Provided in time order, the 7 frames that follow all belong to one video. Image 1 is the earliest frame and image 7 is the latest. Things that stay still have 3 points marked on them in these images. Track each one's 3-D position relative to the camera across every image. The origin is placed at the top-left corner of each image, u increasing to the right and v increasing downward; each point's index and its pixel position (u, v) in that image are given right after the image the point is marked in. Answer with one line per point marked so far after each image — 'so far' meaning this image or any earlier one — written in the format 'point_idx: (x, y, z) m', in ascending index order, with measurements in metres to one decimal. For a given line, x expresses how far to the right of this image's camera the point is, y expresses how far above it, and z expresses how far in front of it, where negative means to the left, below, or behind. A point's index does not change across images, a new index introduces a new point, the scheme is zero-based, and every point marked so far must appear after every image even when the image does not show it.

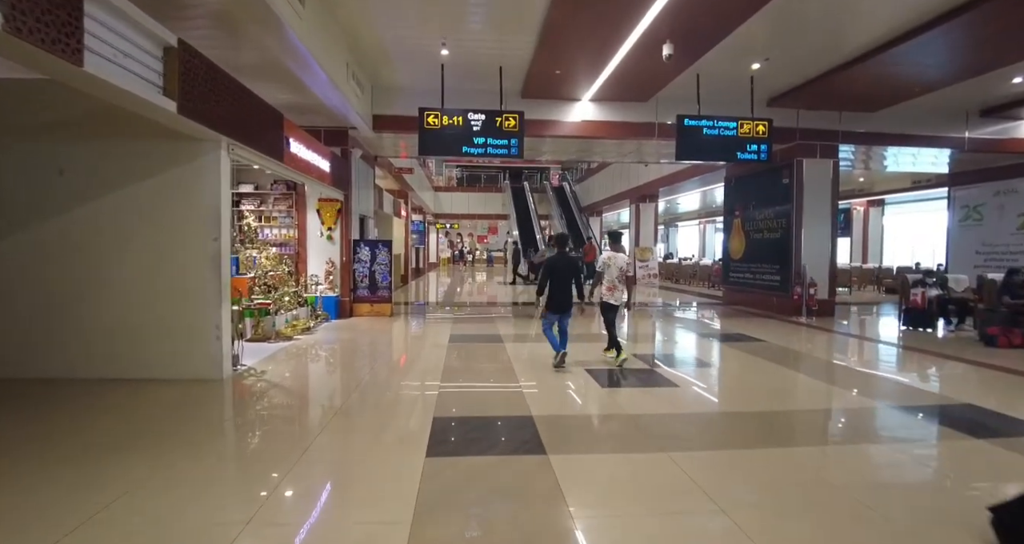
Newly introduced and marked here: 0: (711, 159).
0: (+2.9, +1.7, +6.8) m
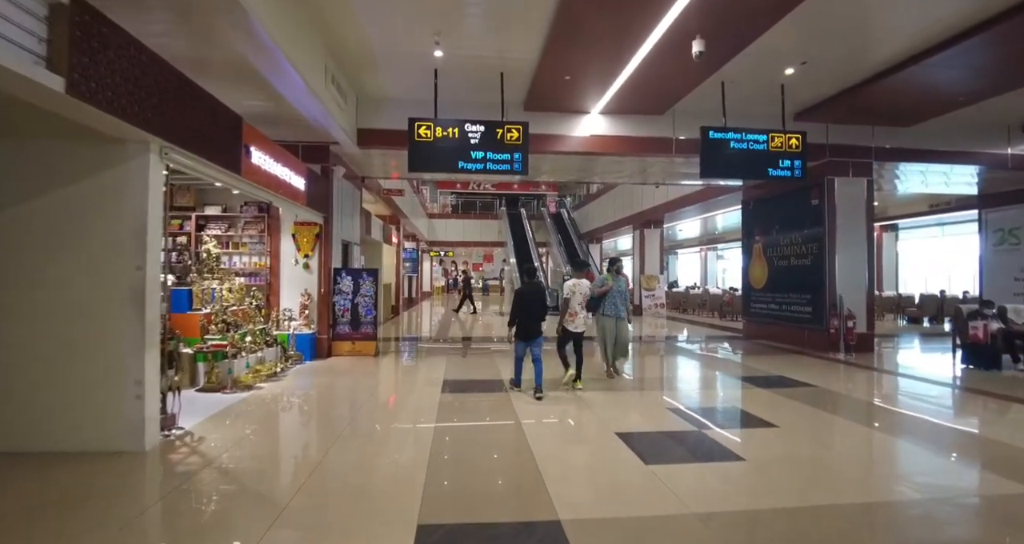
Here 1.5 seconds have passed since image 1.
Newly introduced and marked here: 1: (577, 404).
0: (+3.0, +1.2, +6.0) m
1: (+0.7, -1.4, +5.4) m
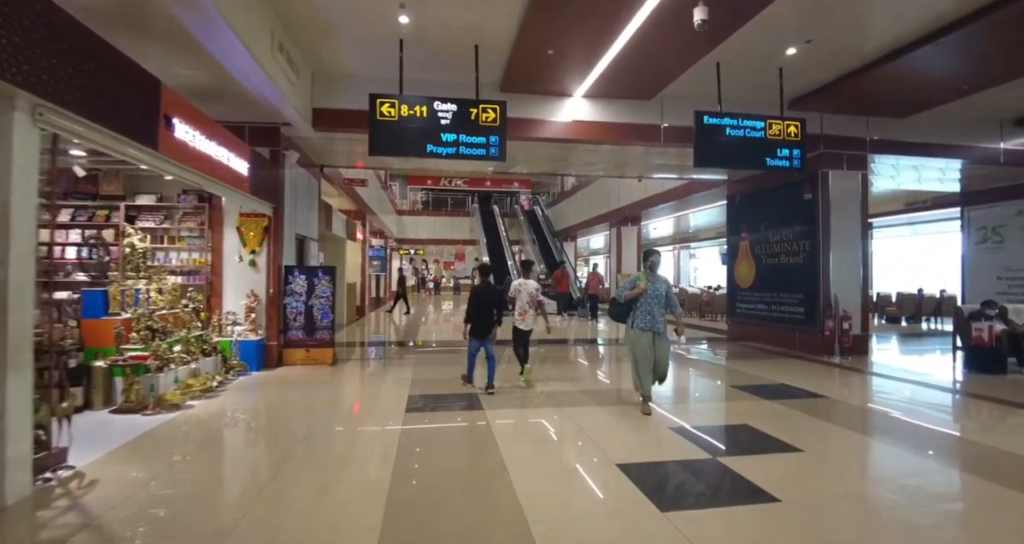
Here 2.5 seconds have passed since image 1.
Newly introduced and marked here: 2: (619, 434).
0: (+2.7, +1.3, +5.5) m
1: (+0.5, -1.4, +4.8) m
2: (+0.9, -1.4, +4.0) m
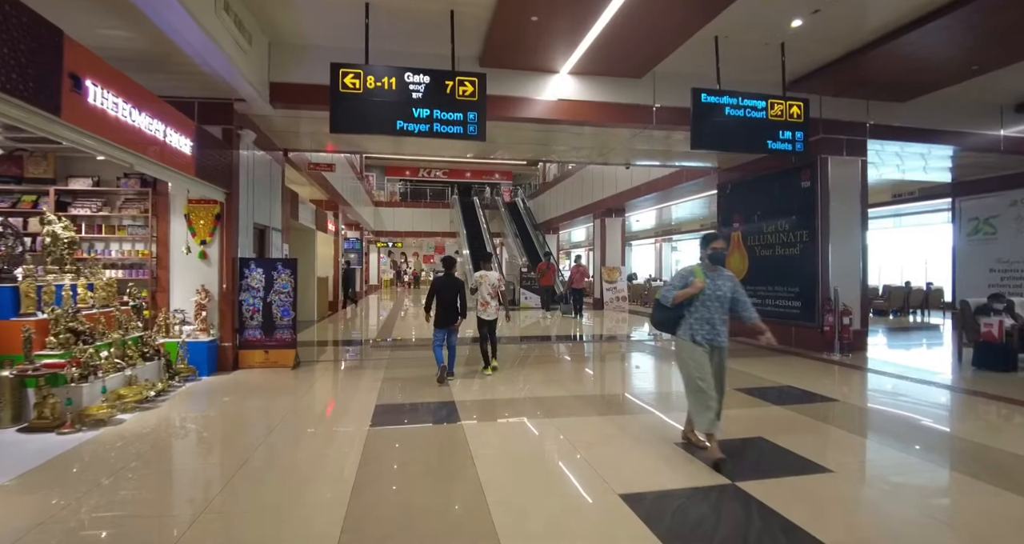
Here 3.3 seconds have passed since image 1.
0: (+2.5, +1.4, +5.1) m
1: (+0.3, -1.3, +4.3) m
2: (+0.8, -1.3, +3.5) m
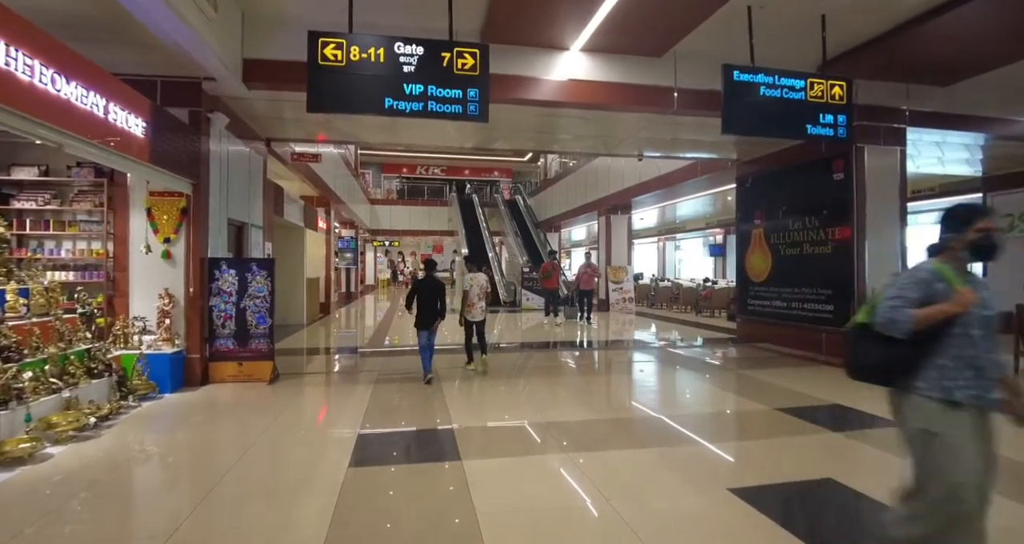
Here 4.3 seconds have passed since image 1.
0: (+2.5, +1.3, +4.5) m
1: (+0.4, -1.3, +3.7) m
2: (+0.8, -1.3, +2.9) m
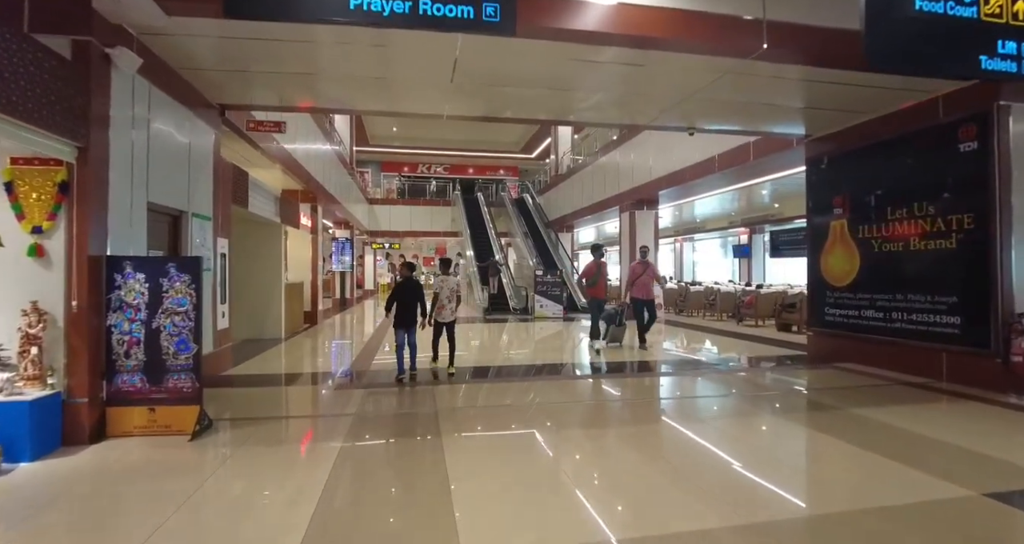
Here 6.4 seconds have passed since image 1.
0: (+2.8, +1.3, +3.0) m
1: (+0.6, -1.3, +2.2) m
2: (+1.1, -1.3, +1.5) m
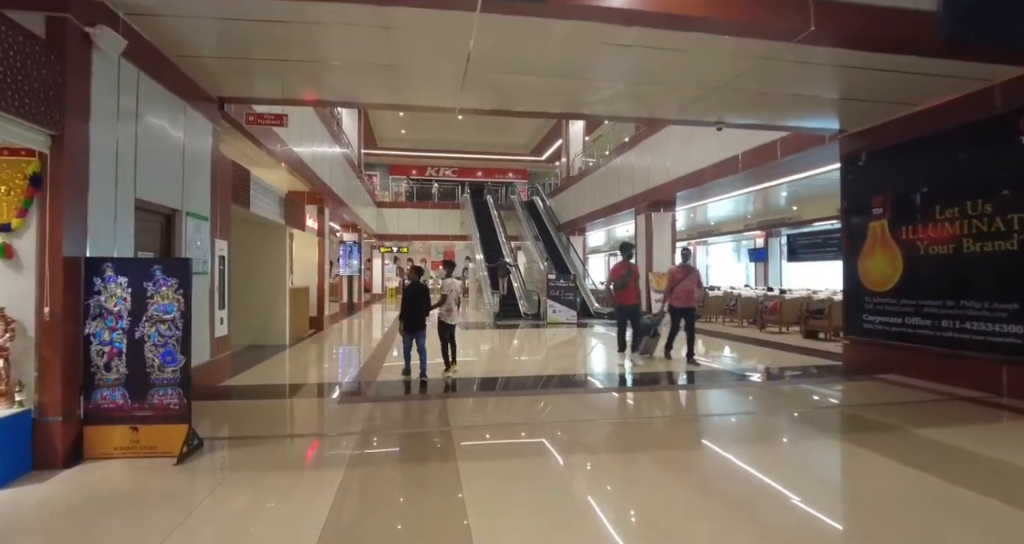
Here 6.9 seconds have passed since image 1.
0: (+2.9, +1.3, +2.6) m
1: (+0.7, -1.4, +1.8) m
2: (+1.2, -1.3, +1.1) m
